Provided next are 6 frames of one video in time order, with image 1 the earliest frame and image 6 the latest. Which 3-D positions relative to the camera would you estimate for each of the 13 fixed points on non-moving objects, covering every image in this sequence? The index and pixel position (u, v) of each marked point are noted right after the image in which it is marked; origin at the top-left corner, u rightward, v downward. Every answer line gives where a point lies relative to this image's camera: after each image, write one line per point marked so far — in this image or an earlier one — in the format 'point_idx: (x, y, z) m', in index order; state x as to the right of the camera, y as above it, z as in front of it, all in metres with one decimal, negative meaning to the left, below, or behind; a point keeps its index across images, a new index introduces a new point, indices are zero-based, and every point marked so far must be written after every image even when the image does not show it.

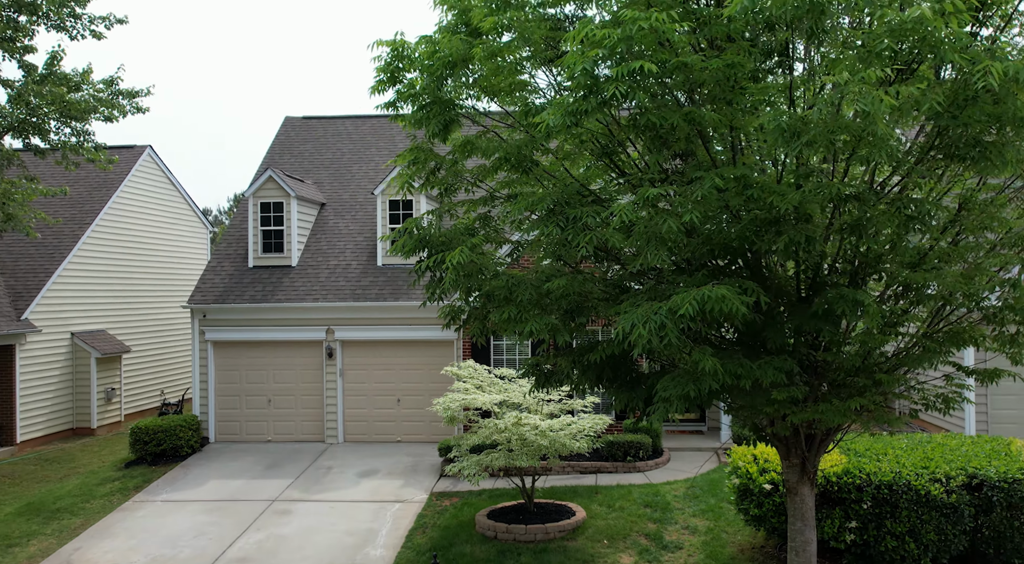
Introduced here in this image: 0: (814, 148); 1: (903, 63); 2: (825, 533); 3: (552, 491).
0: (+1.7, +0.7, +4.4) m
1: (+2.3, +1.2, +4.3) m
2: (+3.6, -2.9, +8.5) m
3: (+0.6, -3.2, +11.2) m
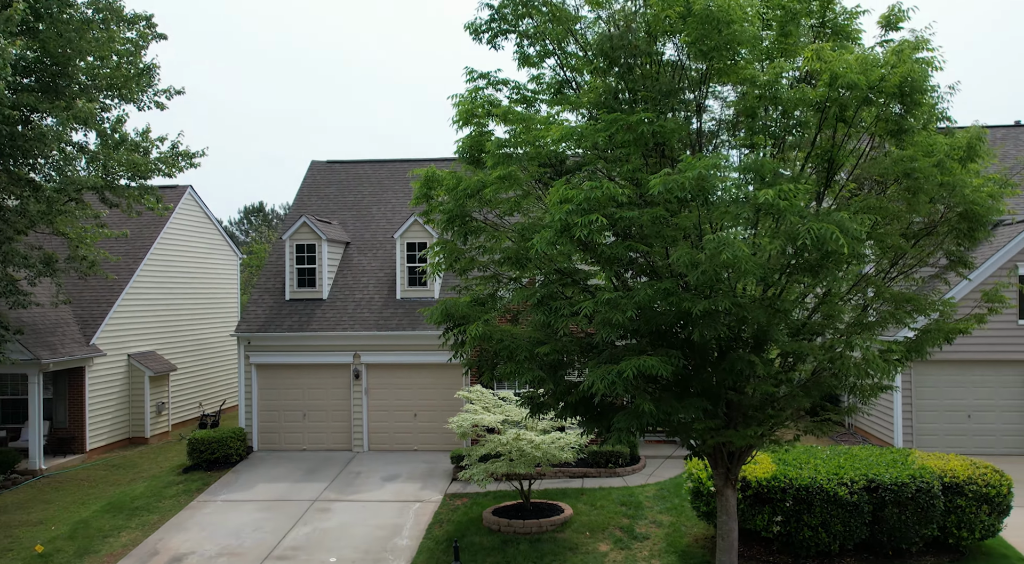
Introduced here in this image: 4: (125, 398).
0: (+1.7, +0.1, +6.7) m
1: (+2.3, +0.5, +6.7) m
2: (+3.6, -3.5, +10.8) m
3: (+0.6, -3.8, +13.6) m
4: (-9.5, -2.9, +18.4) m
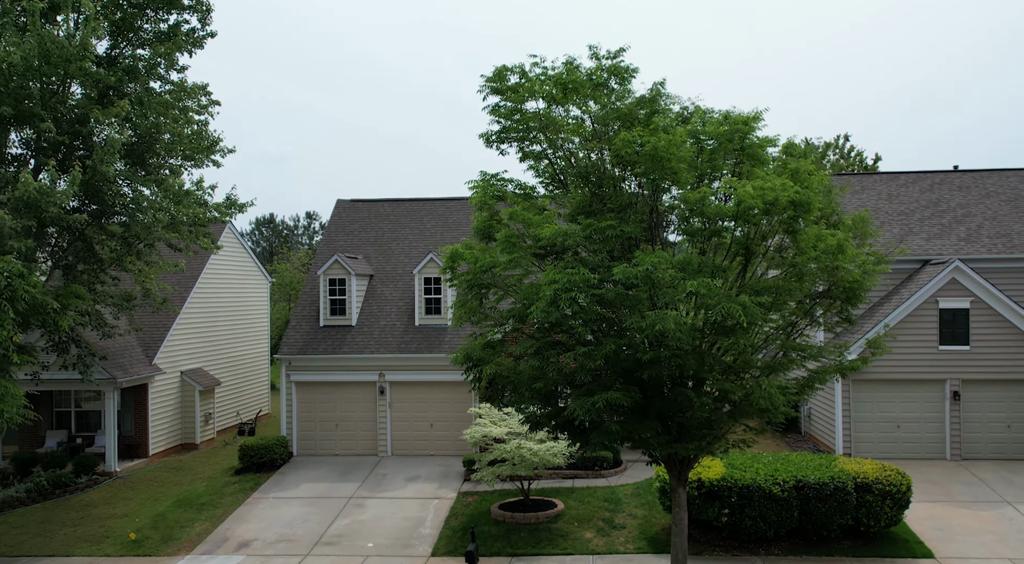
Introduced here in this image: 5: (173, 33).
0: (+1.8, -0.7, +9.5) m
1: (+2.4, -0.2, +9.5) m
2: (+3.7, -4.3, +13.7) m
3: (+0.7, -4.6, +16.4) m
4: (-9.5, -3.6, +21.2) m
5: (-7.6, +5.6, +16.7) m
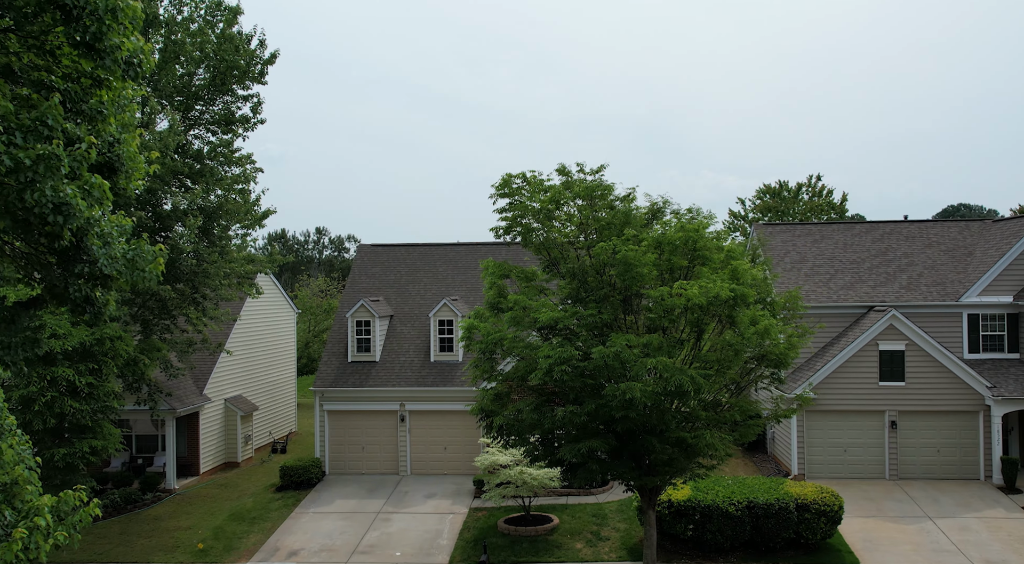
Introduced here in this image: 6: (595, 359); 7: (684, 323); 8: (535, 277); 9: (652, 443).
0: (+1.8, -2.0, +12.5) m
1: (+2.4, -1.5, +12.5) m
2: (+3.7, -5.6, +16.7) m
3: (+0.8, -5.9, +19.4) m
4: (-9.4, -4.9, +24.2) m
5: (-7.5, +4.4, +19.7) m
6: (+1.4, -1.3, +12.7) m
7: (+3.0, -0.7, +13.1) m
8: (+0.5, +0.1, +14.5) m
9: (+2.5, -2.9, +13.3) m
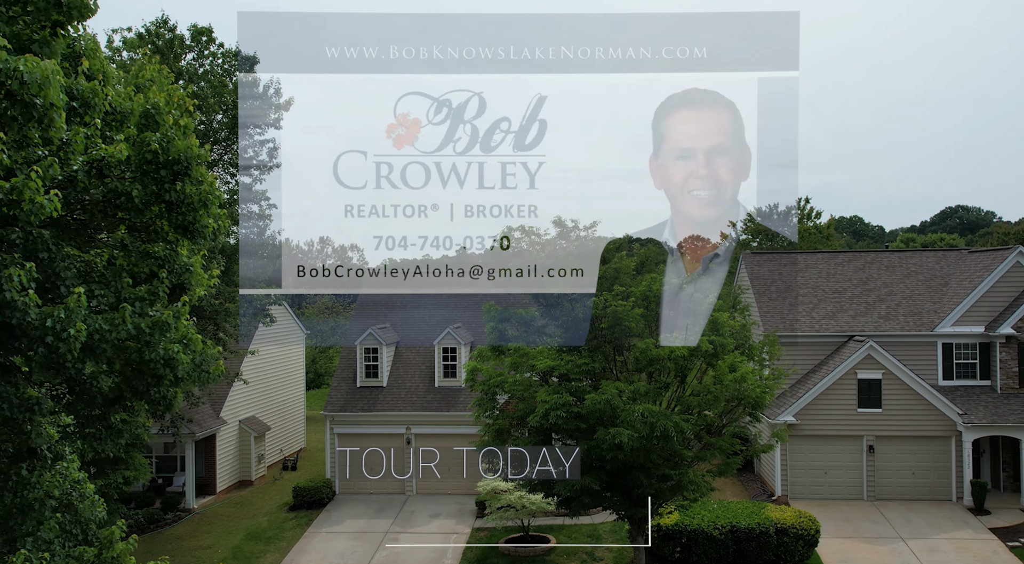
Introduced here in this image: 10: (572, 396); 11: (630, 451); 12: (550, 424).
0: (+1.8, -3.0, +13.8) m
1: (+2.5, -2.5, +13.7) m
2: (+3.7, -6.5, +17.9) m
3: (+0.8, -6.8, +20.7) m
4: (-9.4, -5.8, +25.5) m
5: (-7.5, +3.4, +20.9) m
6: (+1.4, -2.3, +14.0) m
7: (+3.0, -1.7, +14.4) m
8: (+0.5, -0.9, +15.8) m
9: (+2.5, -3.8, +14.6) m
10: (+1.2, -2.1, +14.2) m
11: (+2.2, -3.2, +14.0) m
12: (+0.8, -2.7, +14.4) m
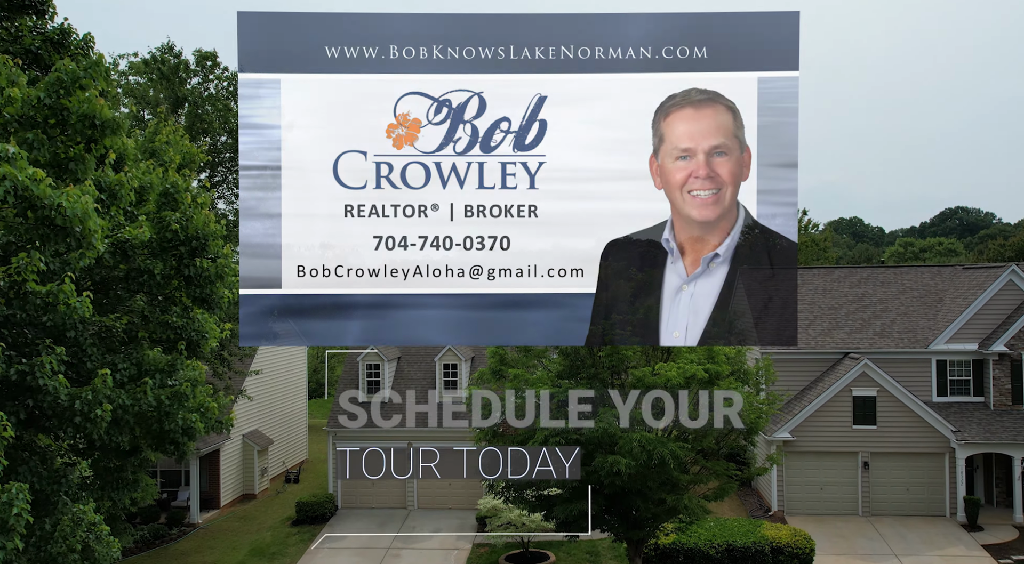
0: (+1.8, -3.5, +14.1) m
1: (+2.5, -3.1, +14.1) m
2: (+3.7, -7.1, +18.3) m
3: (+0.8, -7.4, +21.0) m
4: (-9.4, -6.4, +25.8) m
5: (-7.5, +2.9, +21.3) m
6: (+1.4, -2.9, +14.3) m
7: (+3.0, -2.3, +14.7) m
8: (+0.5, -1.4, +16.1) m
9: (+2.5, -4.4, +14.9) m
10: (+1.2, -2.7, +14.5) m
11: (+2.2, -3.7, +14.3) m
12: (+0.8, -3.3, +14.7) m
